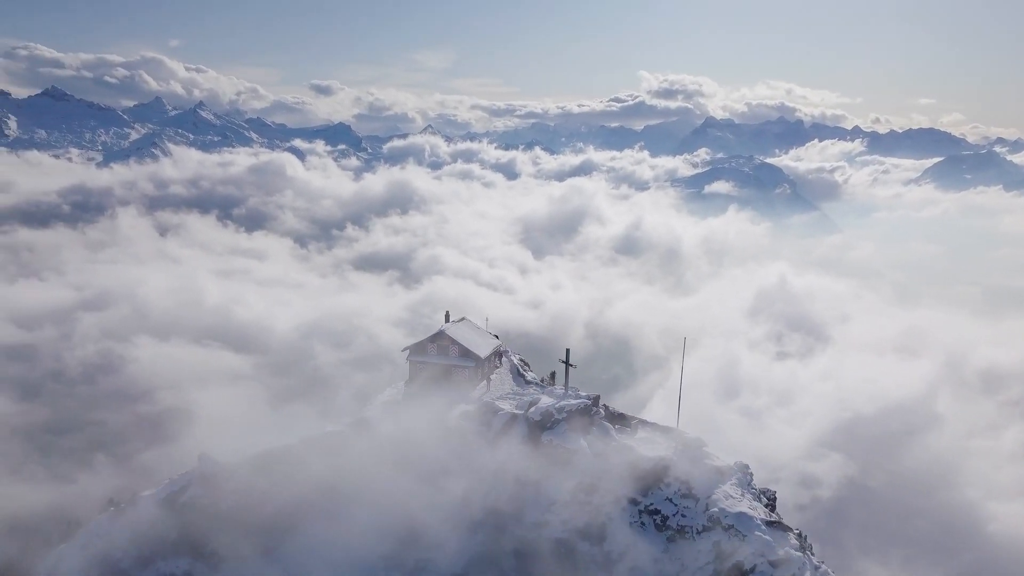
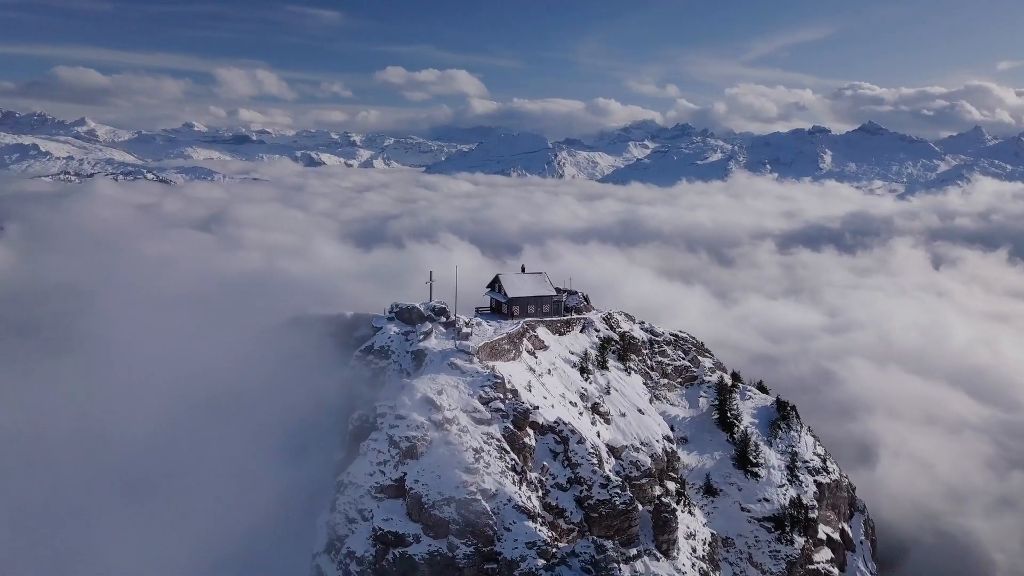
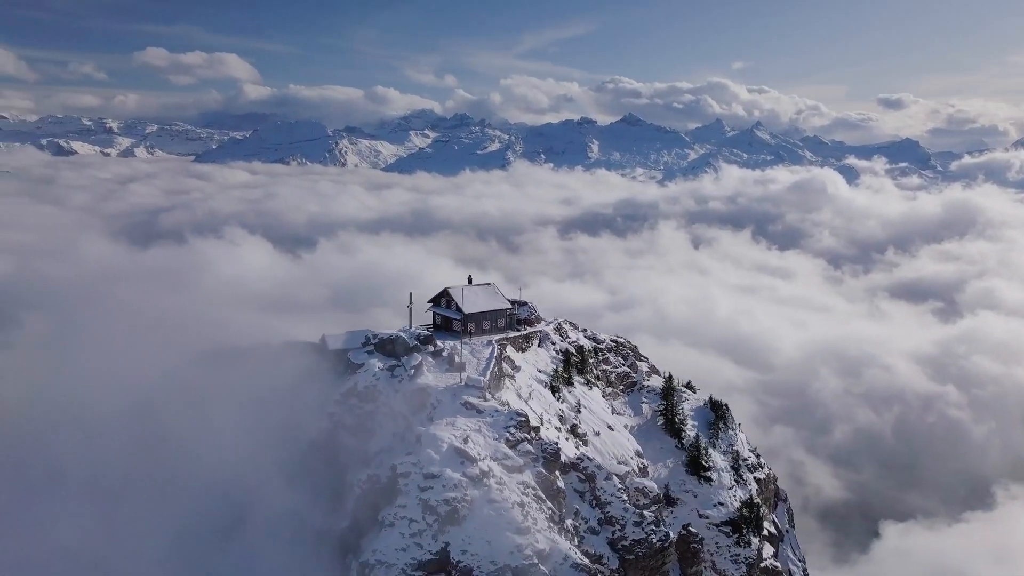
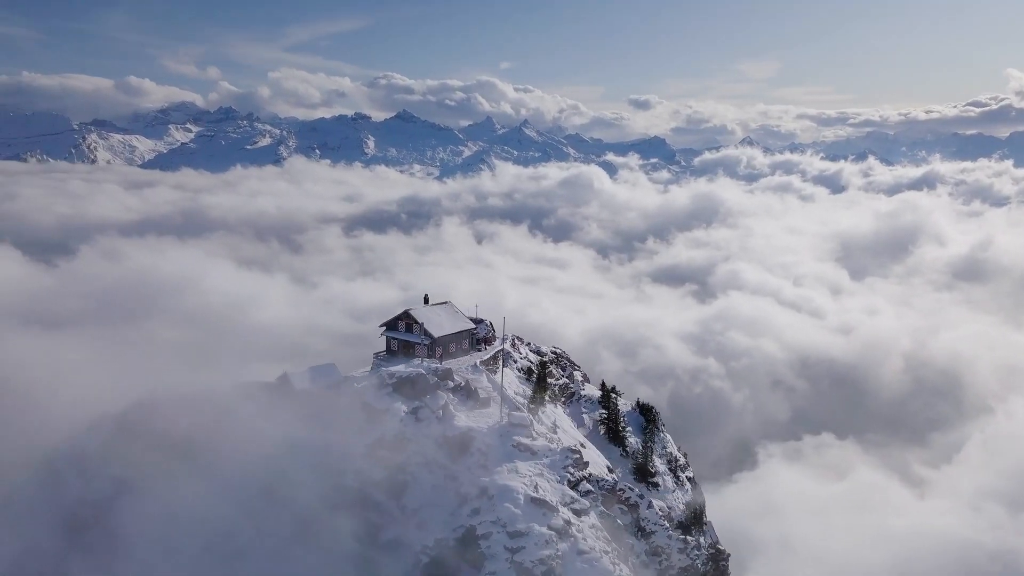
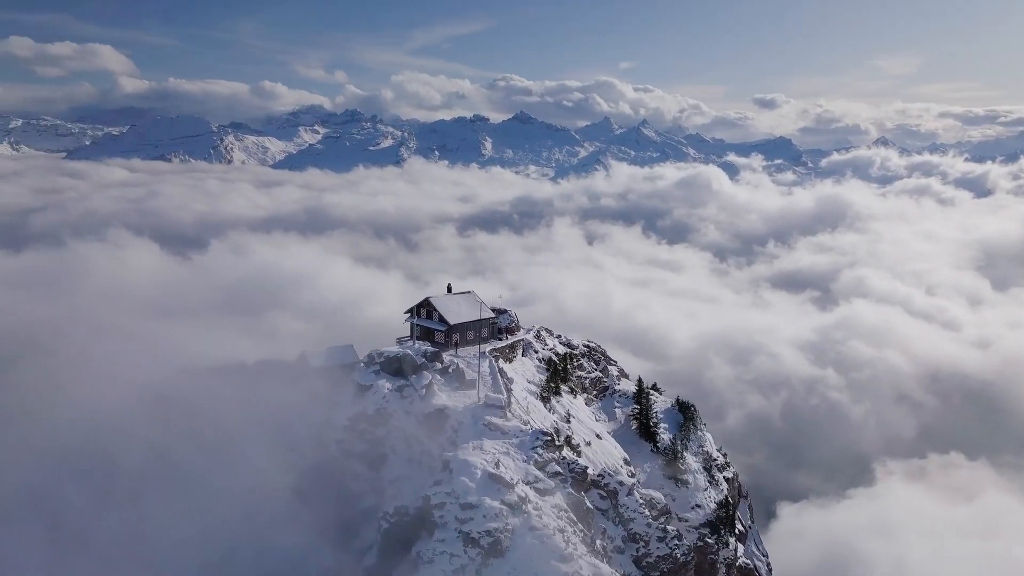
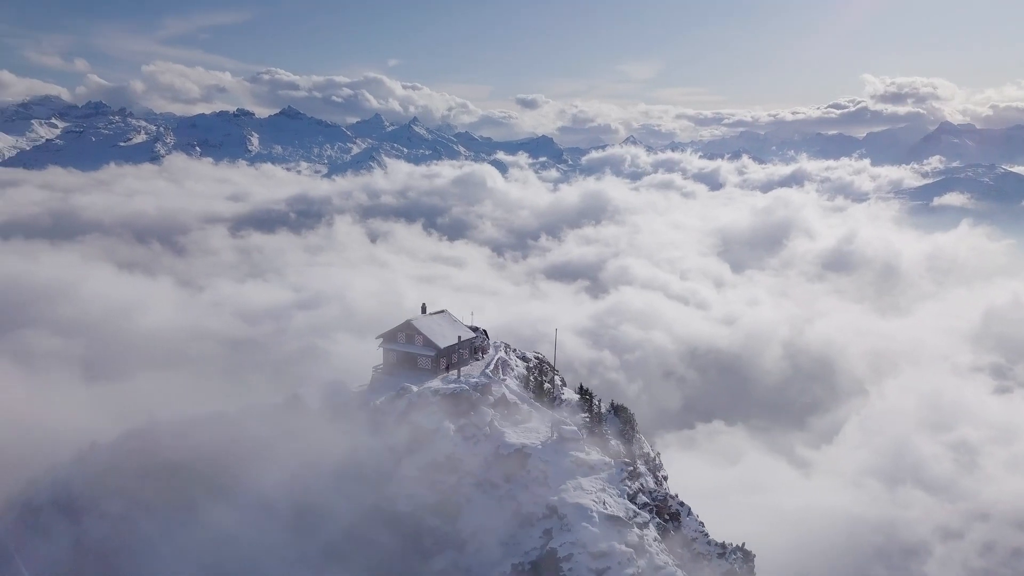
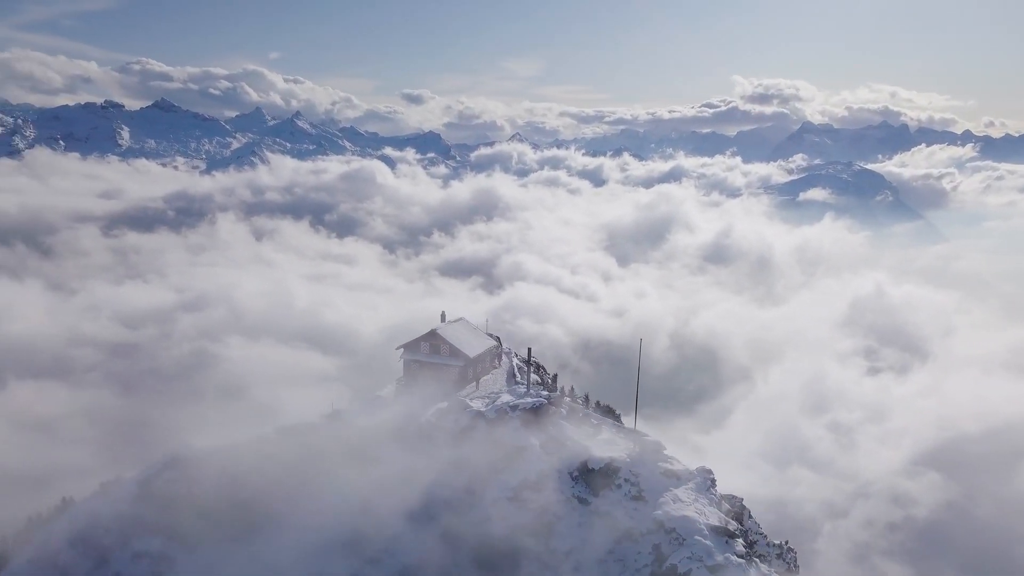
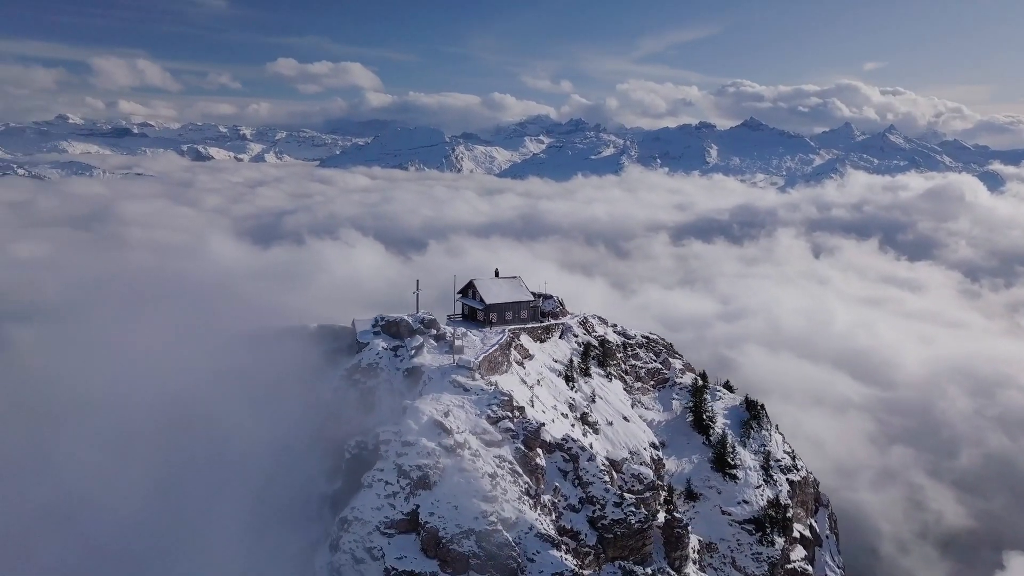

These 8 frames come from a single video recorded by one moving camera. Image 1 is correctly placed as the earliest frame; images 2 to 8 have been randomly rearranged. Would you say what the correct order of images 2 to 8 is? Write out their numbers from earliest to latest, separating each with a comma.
7, 6, 4, 5, 3, 8, 2
